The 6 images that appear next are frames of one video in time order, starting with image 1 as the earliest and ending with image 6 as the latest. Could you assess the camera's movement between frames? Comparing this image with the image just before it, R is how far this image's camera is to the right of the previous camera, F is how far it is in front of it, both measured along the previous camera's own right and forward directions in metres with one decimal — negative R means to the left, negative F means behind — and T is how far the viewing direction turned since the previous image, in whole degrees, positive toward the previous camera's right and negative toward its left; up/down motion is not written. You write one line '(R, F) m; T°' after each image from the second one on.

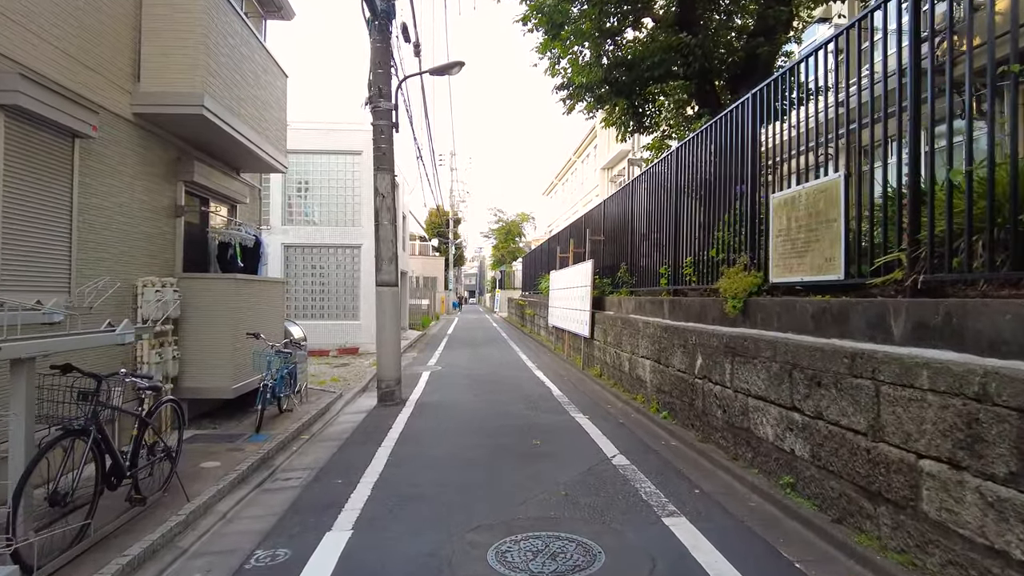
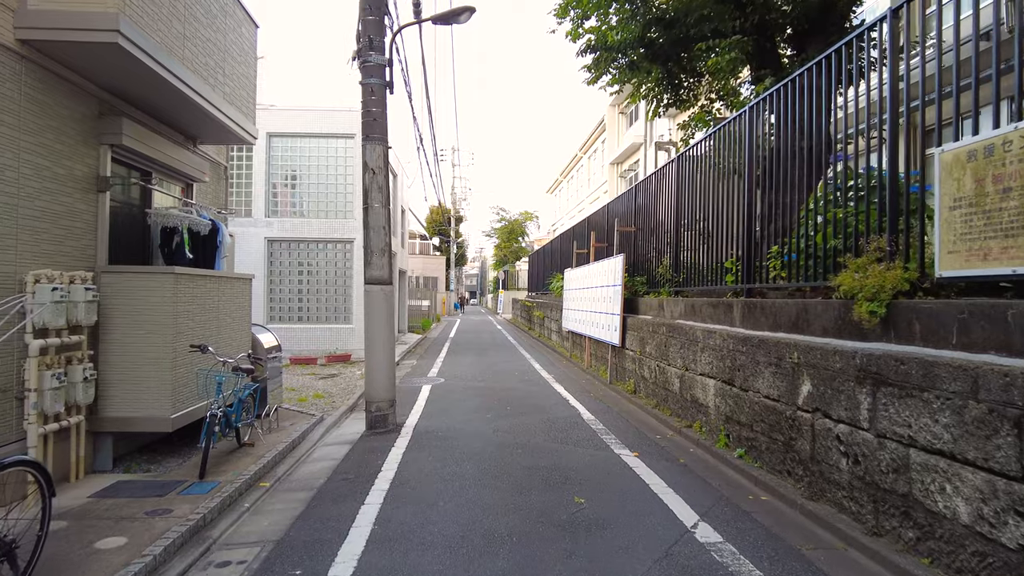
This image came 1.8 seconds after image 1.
(-0.3, +1.9) m; 0°
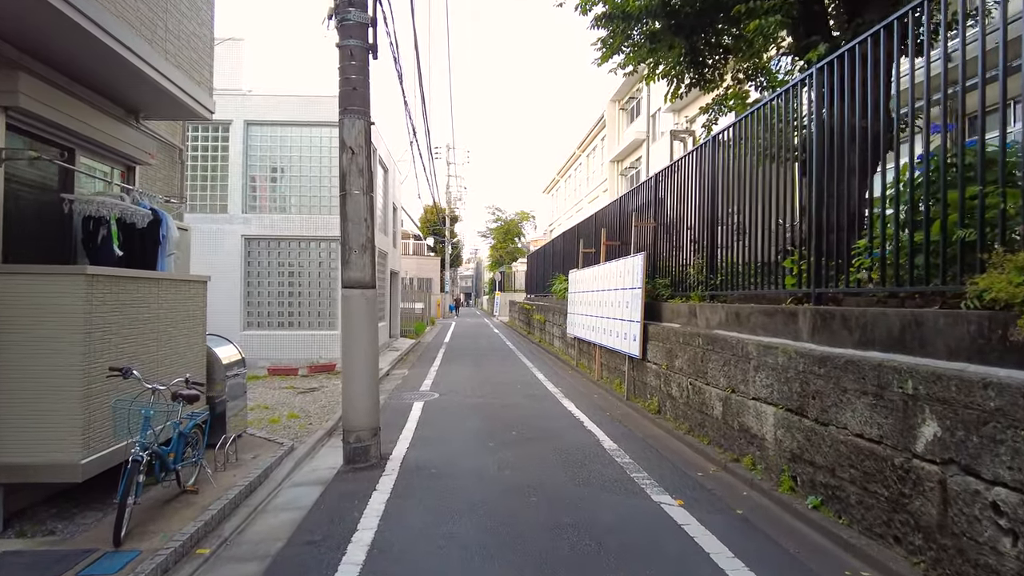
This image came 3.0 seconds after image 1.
(-0.1, +1.3) m; +1°
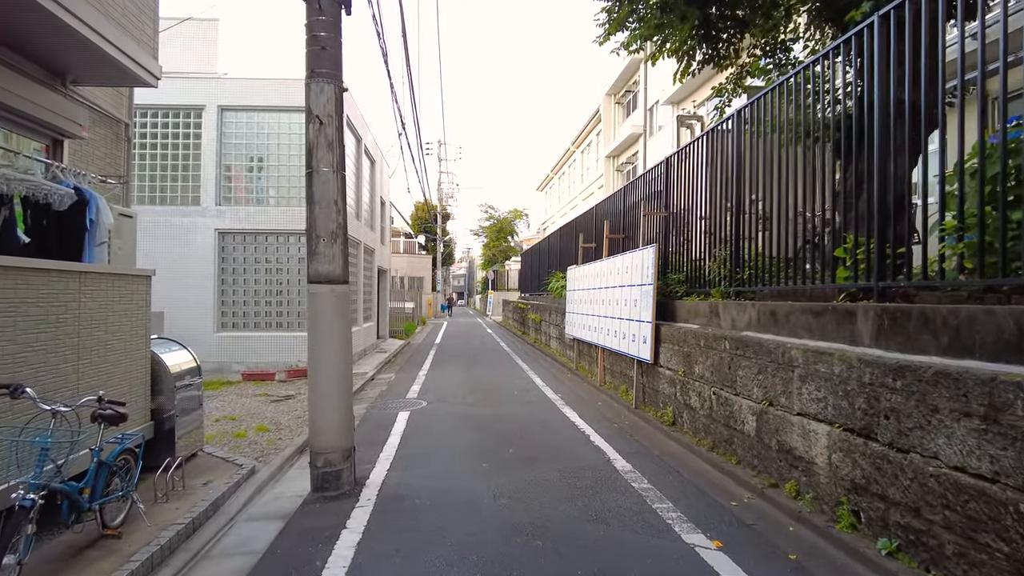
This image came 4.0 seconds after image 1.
(0.0, +1.0) m; +1°
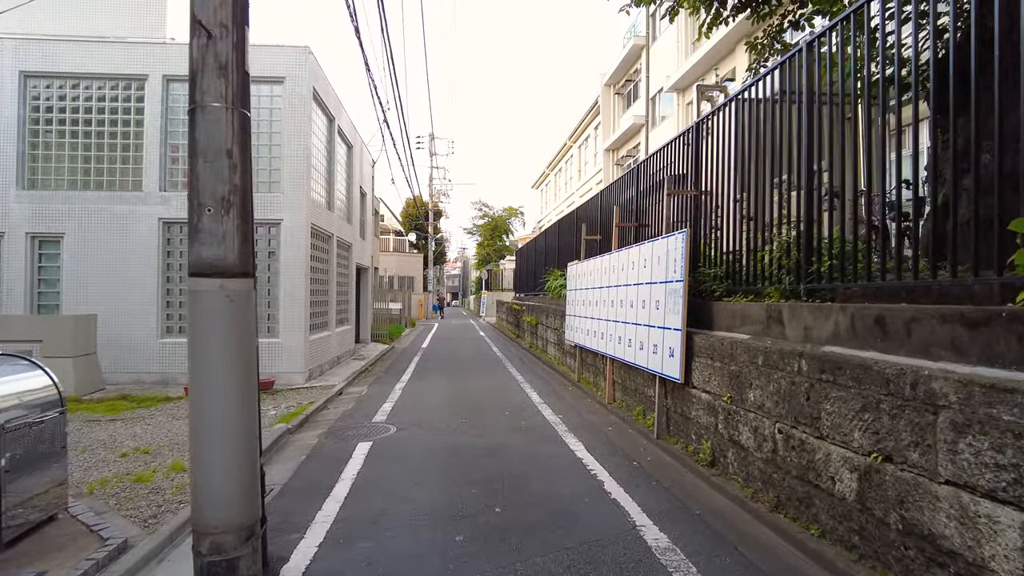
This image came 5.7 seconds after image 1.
(+0.1, +1.8) m; 0°
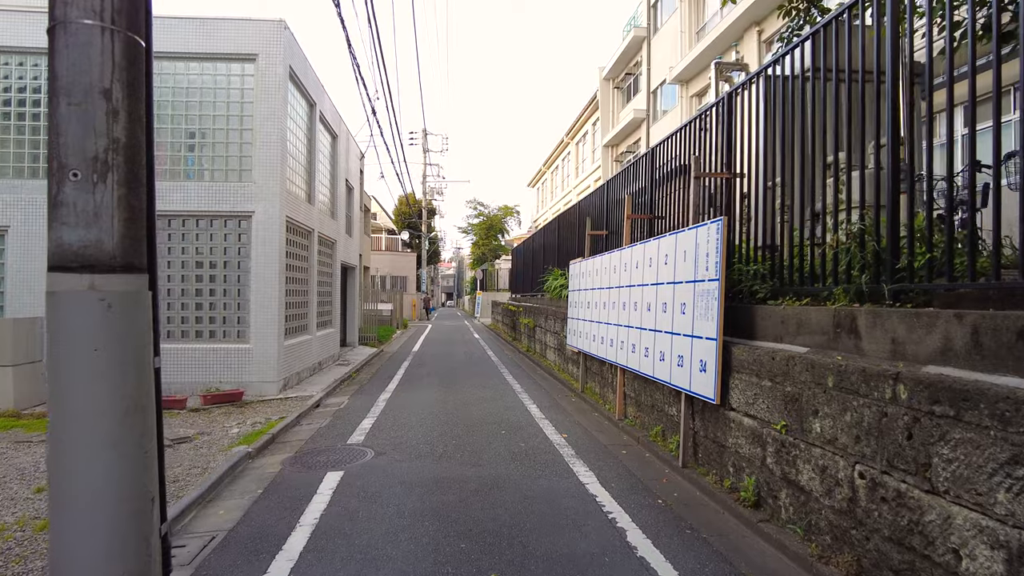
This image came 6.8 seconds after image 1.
(0.0, +1.1) m; 0°
